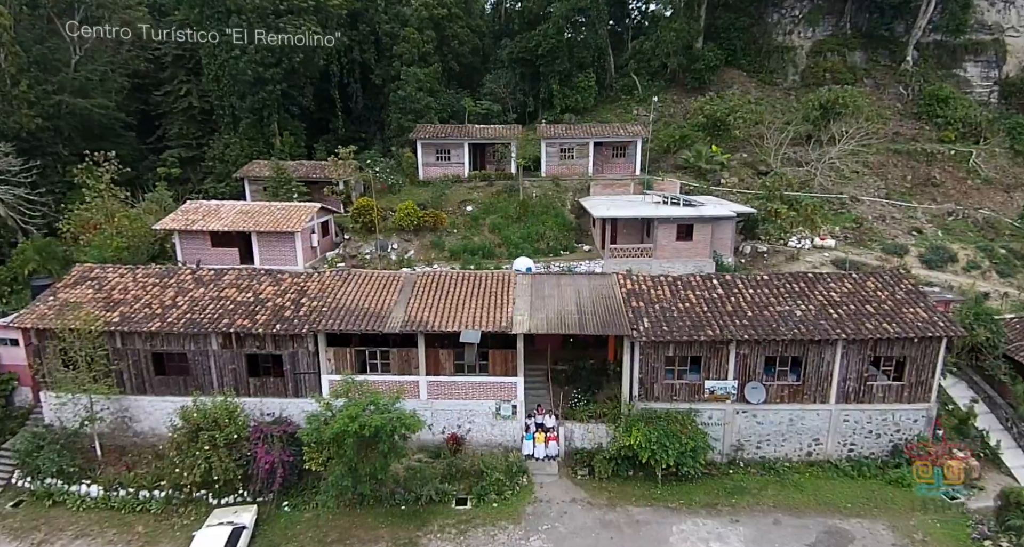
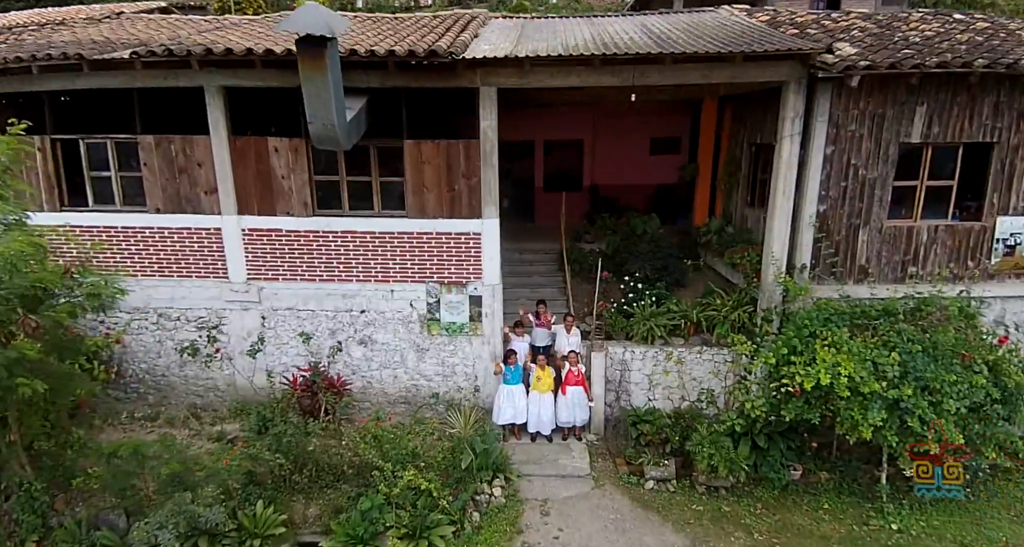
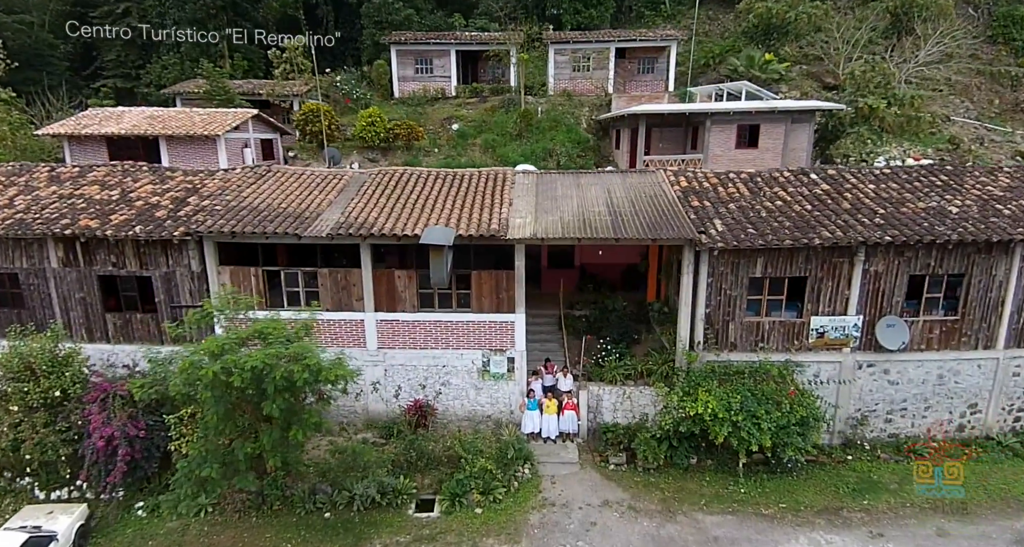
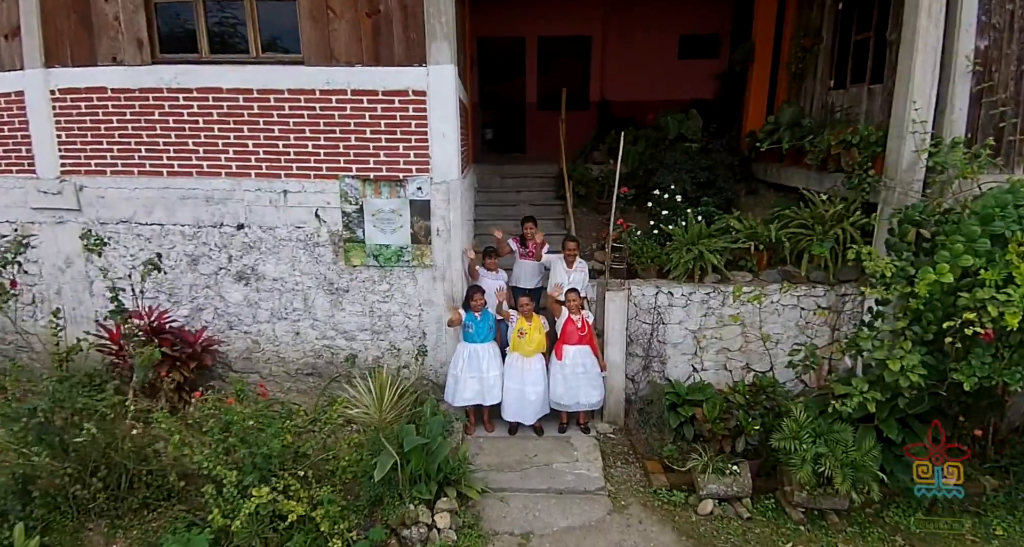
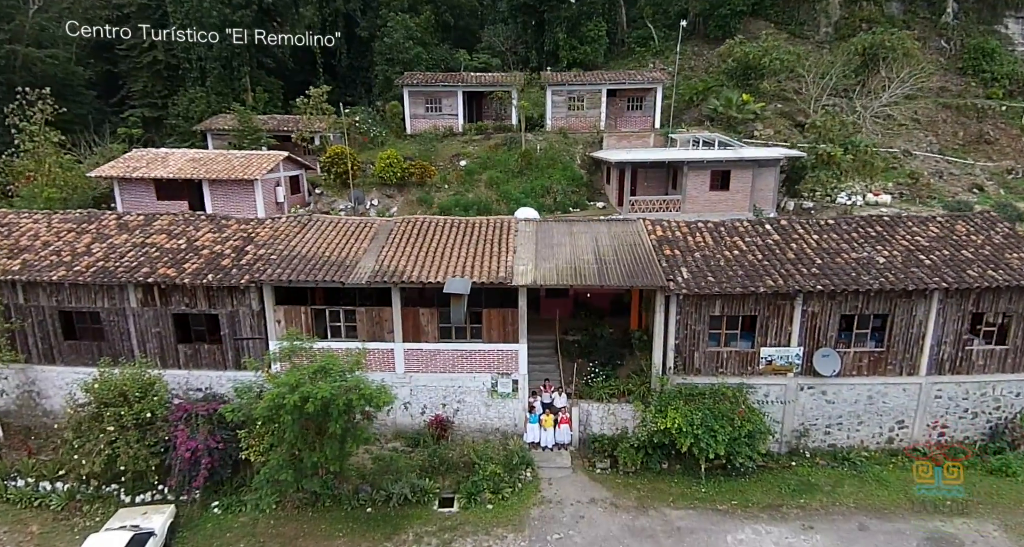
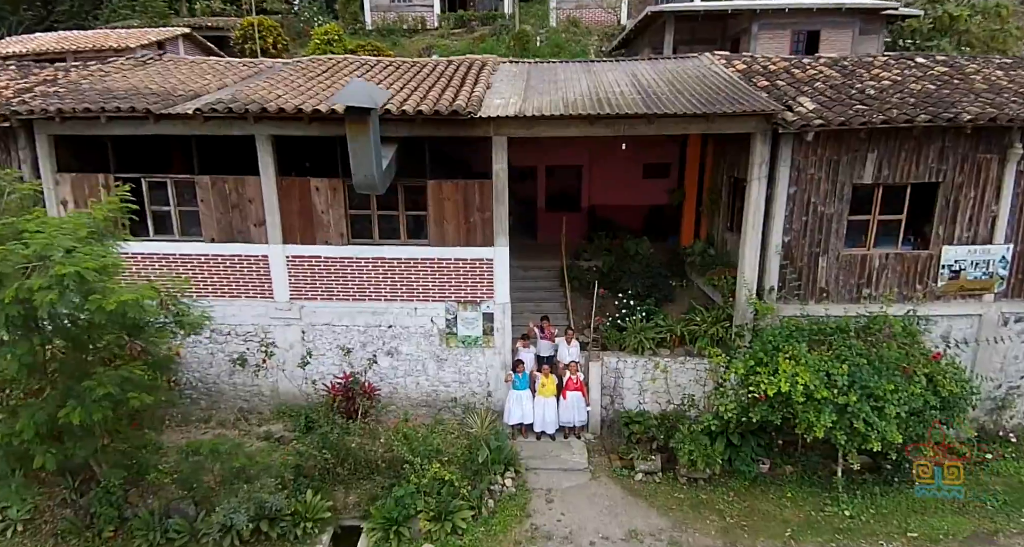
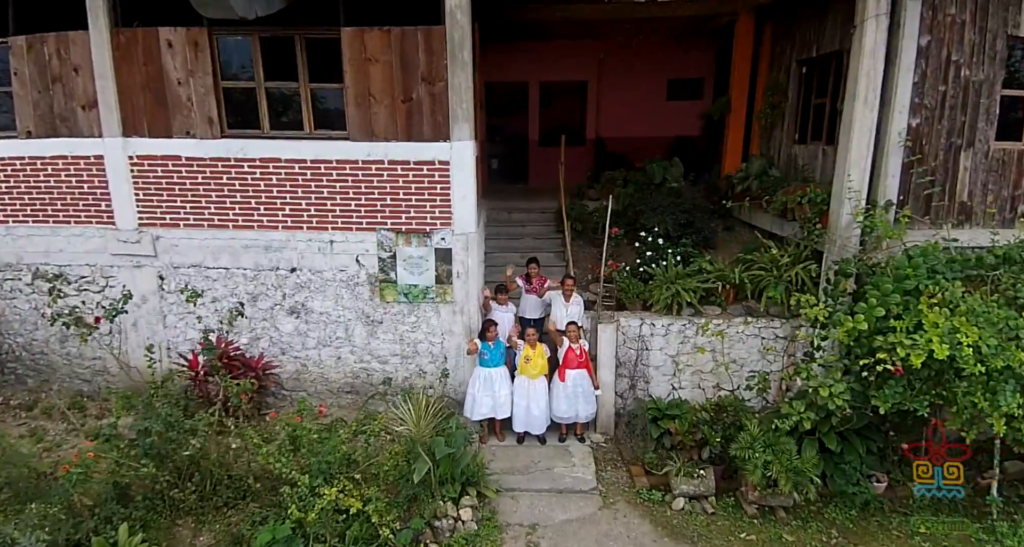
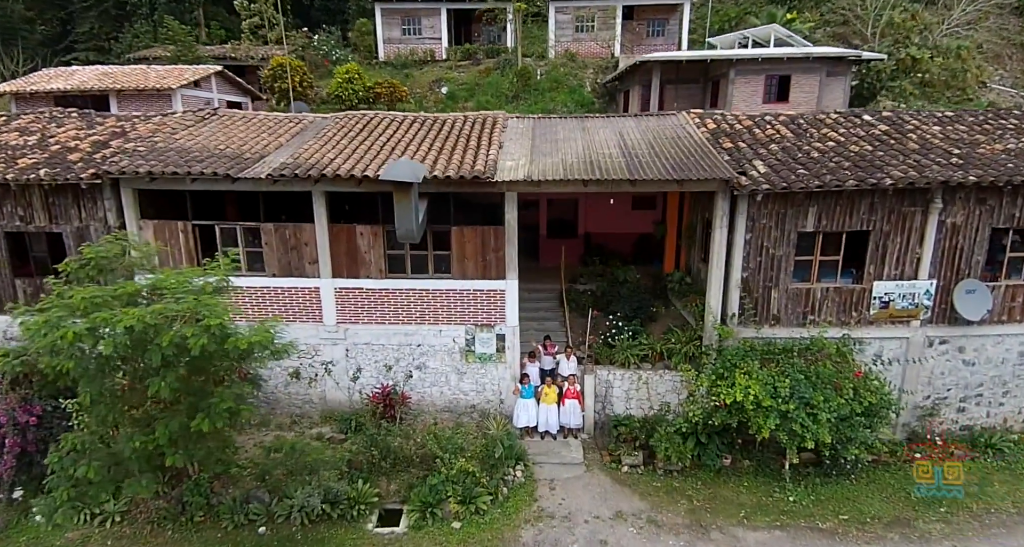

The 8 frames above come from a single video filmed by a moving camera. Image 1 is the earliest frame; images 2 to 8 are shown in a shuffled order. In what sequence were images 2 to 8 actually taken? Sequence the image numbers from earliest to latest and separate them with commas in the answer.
5, 3, 8, 6, 2, 7, 4
